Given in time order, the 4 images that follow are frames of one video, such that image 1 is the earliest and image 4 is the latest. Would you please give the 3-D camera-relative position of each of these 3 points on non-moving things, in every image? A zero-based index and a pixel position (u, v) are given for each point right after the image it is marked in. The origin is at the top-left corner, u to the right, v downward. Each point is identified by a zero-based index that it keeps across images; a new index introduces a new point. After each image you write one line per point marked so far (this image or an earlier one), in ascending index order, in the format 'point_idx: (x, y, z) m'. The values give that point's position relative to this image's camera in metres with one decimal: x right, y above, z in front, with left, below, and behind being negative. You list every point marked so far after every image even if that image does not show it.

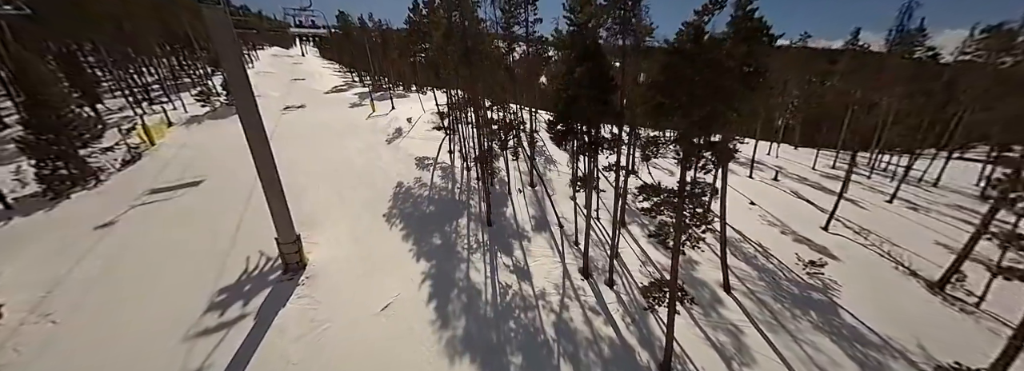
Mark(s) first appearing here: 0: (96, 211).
0: (-16.1, -1.3, +12.0) m
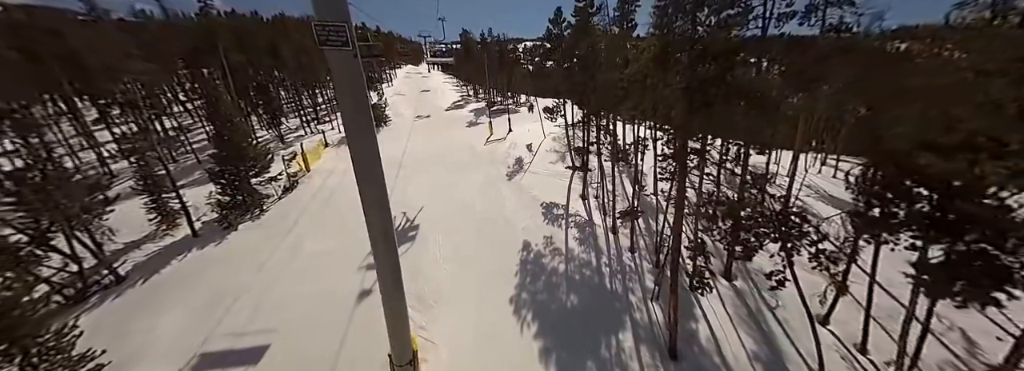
0: (-10.9, -2.4, +13.1) m
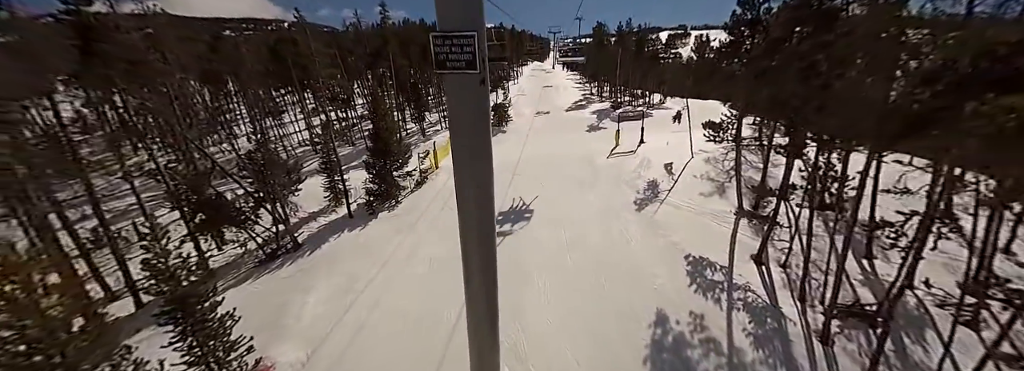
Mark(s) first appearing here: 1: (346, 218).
0: (-6.1, -2.3, +14.3) m
1: (-9.2, -1.8, +16.9) m
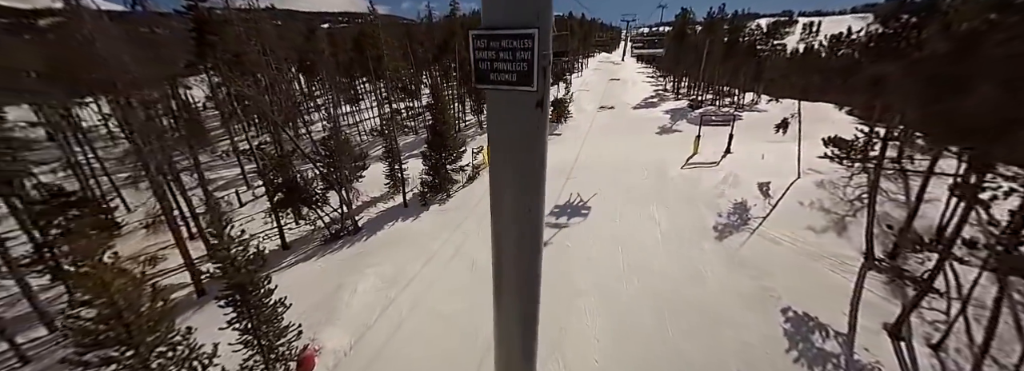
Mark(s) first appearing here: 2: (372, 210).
0: (-3.8, -2.0, +14.4) m
1: (-6.3, -1.2, +17.5) m
2: (-8.0, -1.4, +17.7) m
